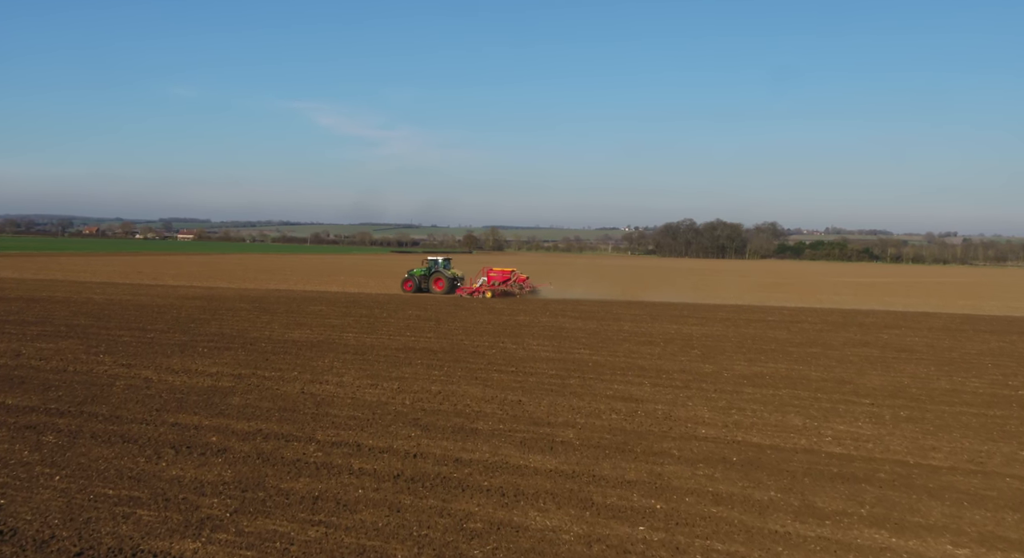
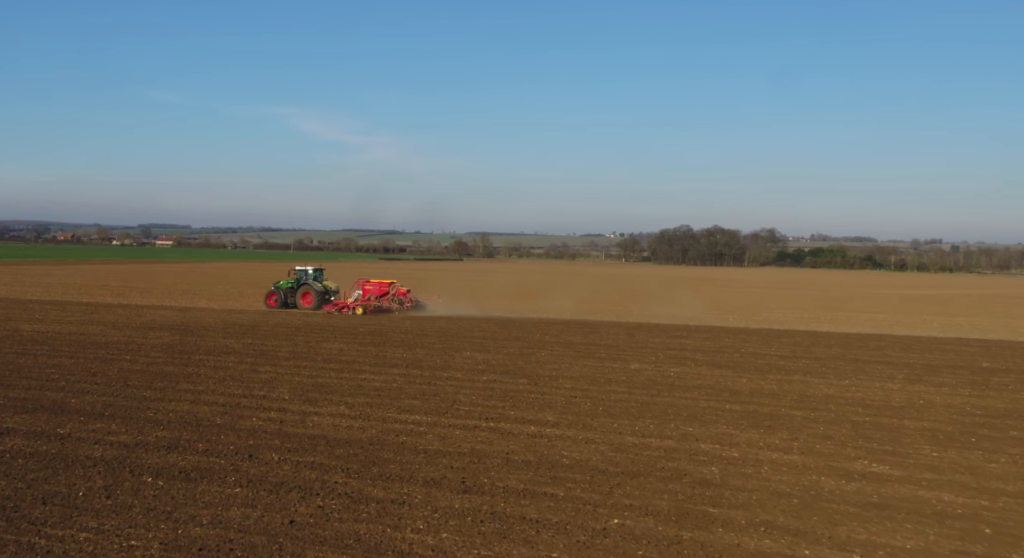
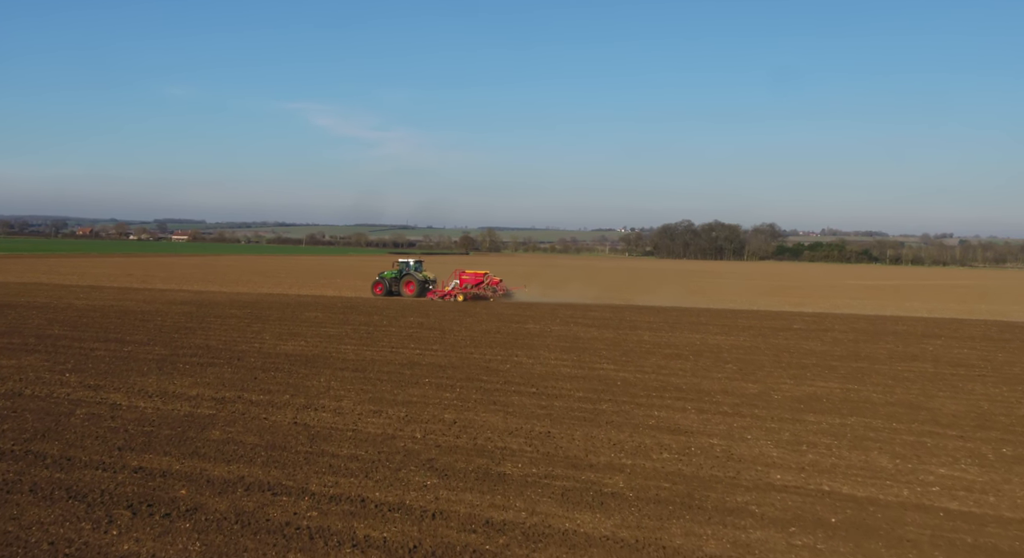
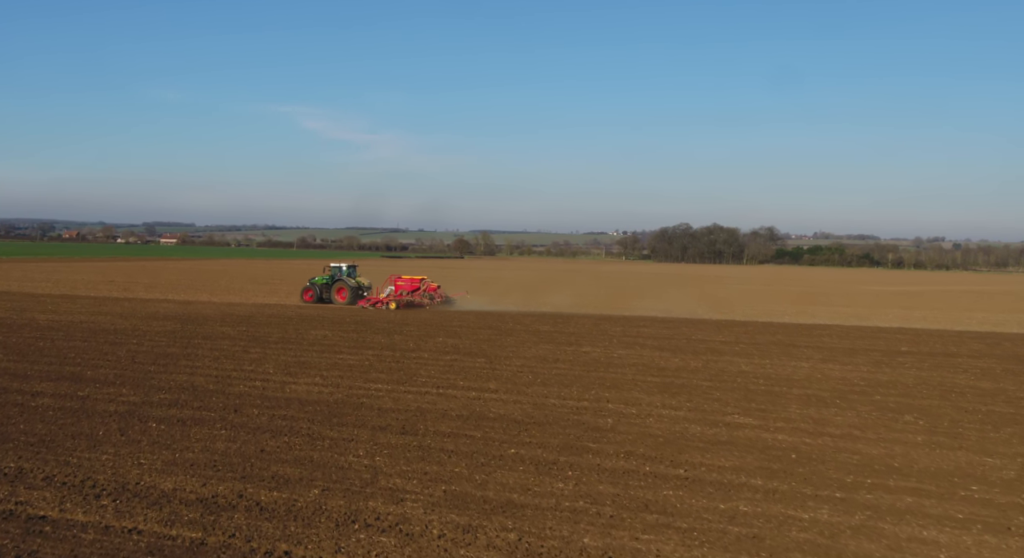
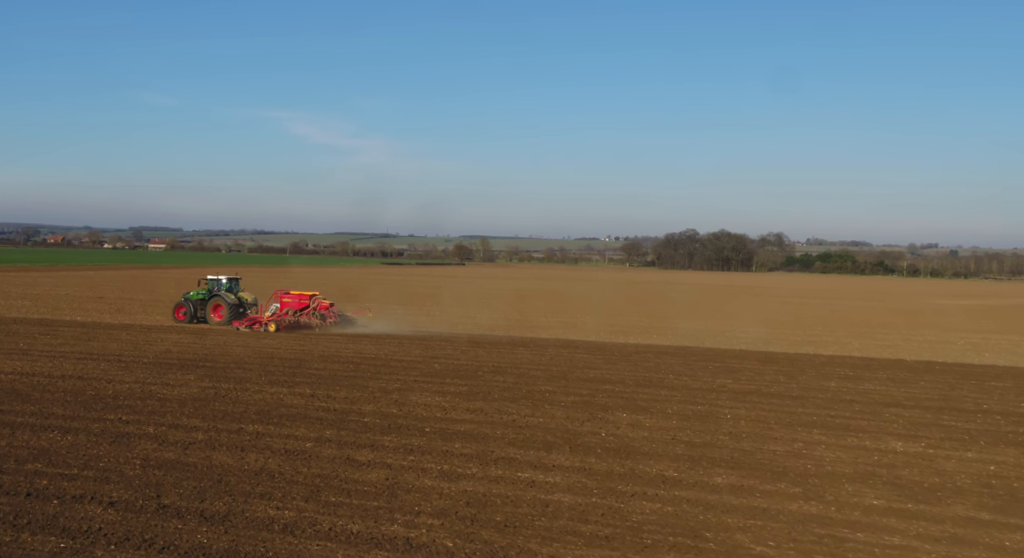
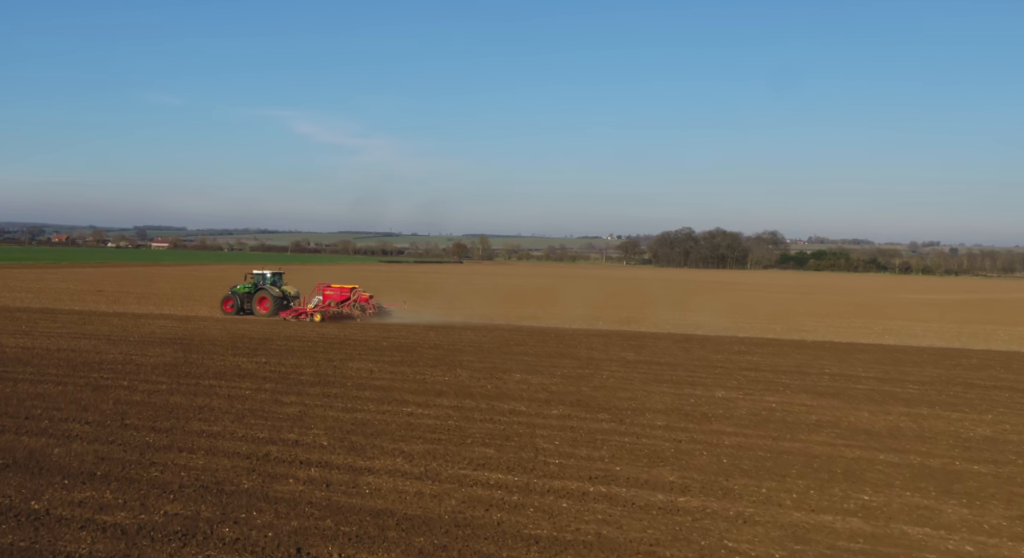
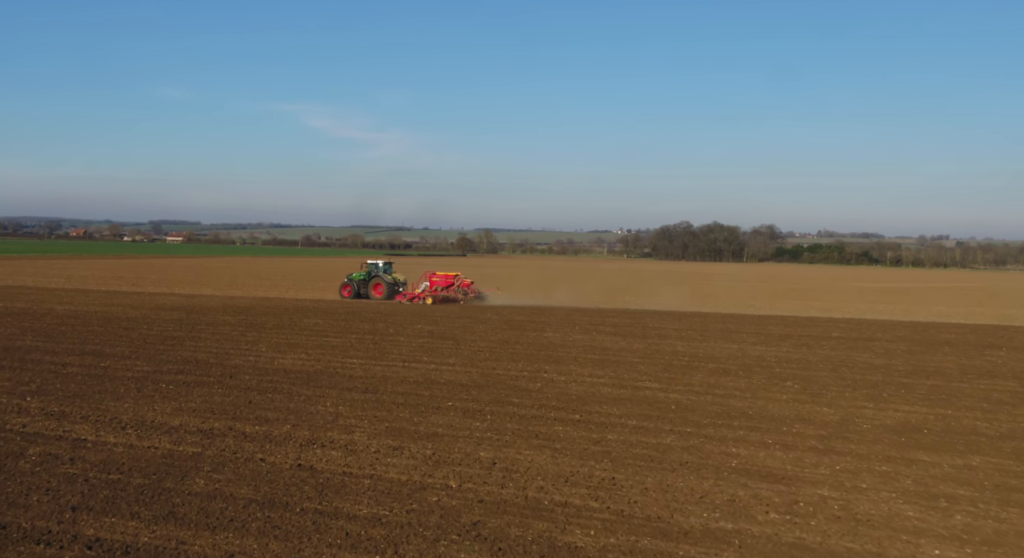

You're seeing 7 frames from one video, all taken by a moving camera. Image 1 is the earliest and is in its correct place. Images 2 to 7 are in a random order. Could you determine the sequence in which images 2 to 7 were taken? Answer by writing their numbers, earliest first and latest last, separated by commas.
3, 7, 4, 2, 6, 5
